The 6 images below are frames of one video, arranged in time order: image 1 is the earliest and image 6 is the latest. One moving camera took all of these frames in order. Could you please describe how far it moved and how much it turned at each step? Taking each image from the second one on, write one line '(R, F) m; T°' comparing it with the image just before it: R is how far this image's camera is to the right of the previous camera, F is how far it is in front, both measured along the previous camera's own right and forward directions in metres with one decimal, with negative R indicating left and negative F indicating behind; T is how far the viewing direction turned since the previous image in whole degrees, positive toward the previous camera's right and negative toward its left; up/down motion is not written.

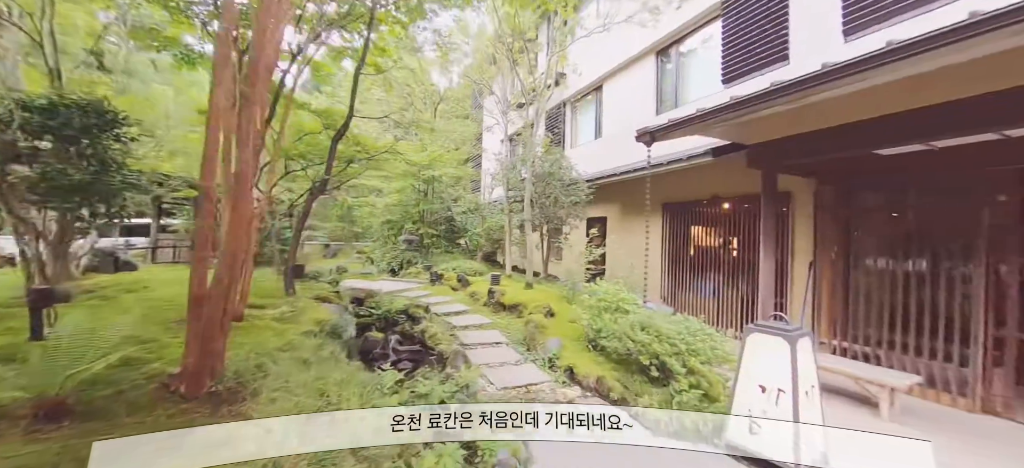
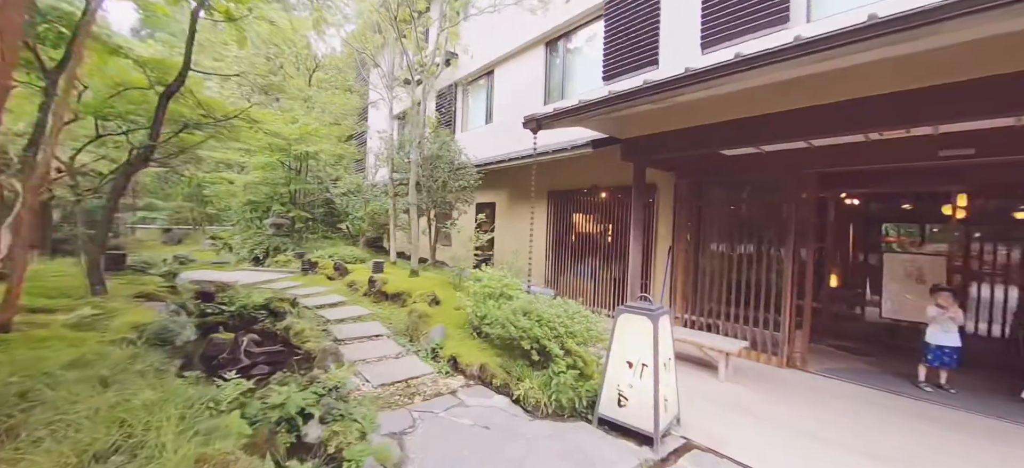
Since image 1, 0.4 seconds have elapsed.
(+0.1, +0.2) m; +15°
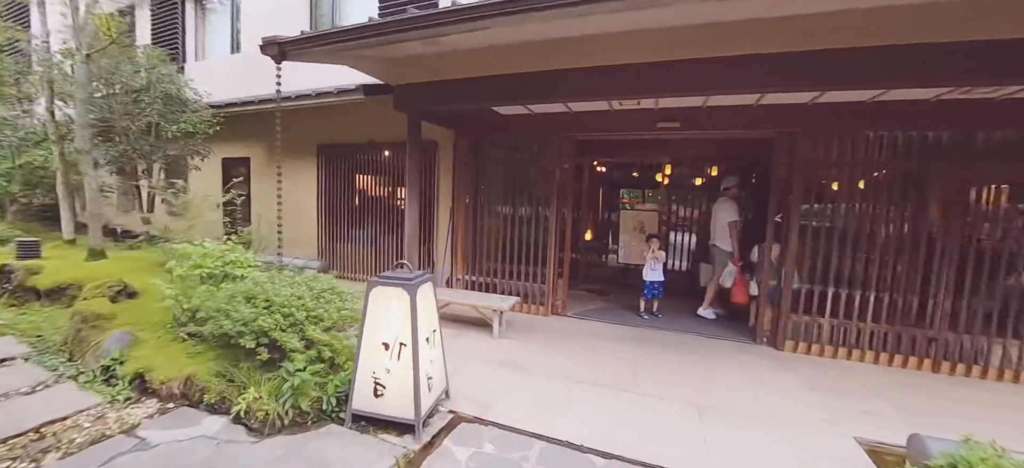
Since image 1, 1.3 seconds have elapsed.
(+0.4, +0.5) m; +28°
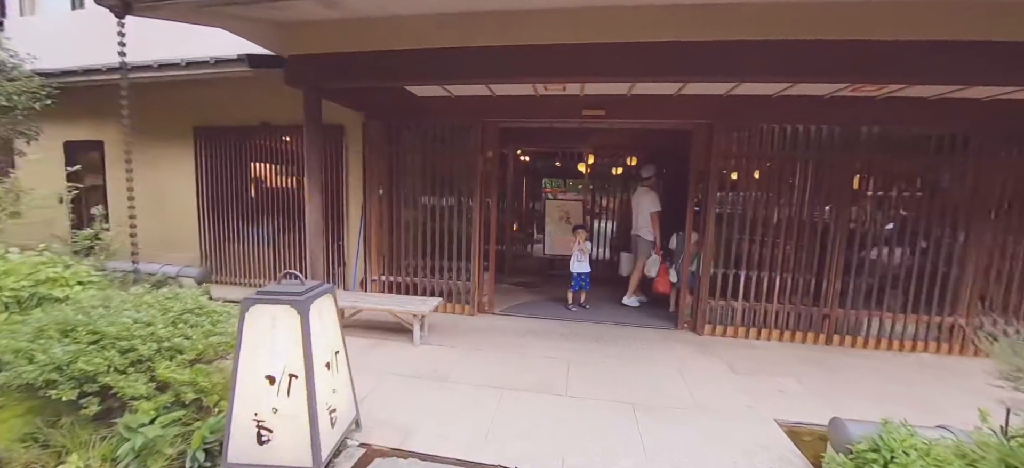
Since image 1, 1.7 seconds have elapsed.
(0.0, +0.3) m; +11°
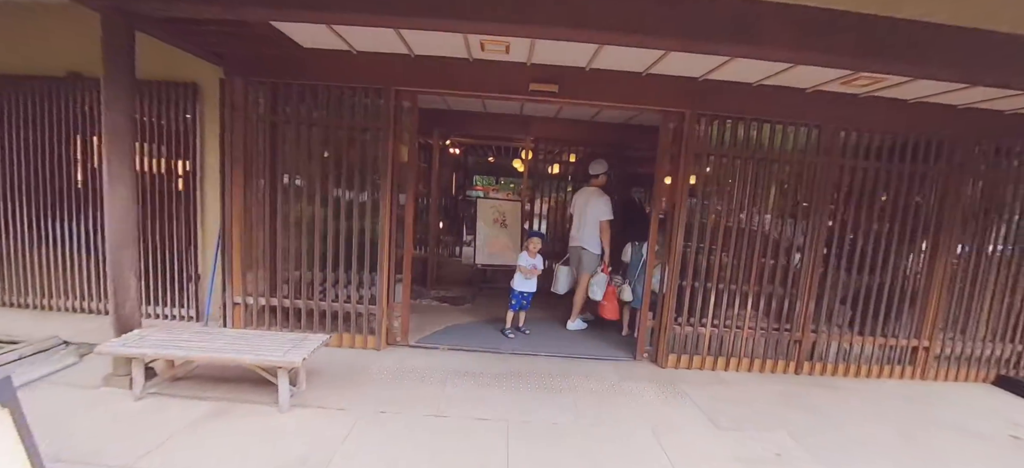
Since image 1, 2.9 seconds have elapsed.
(+0.1, +1.0) m; +10°
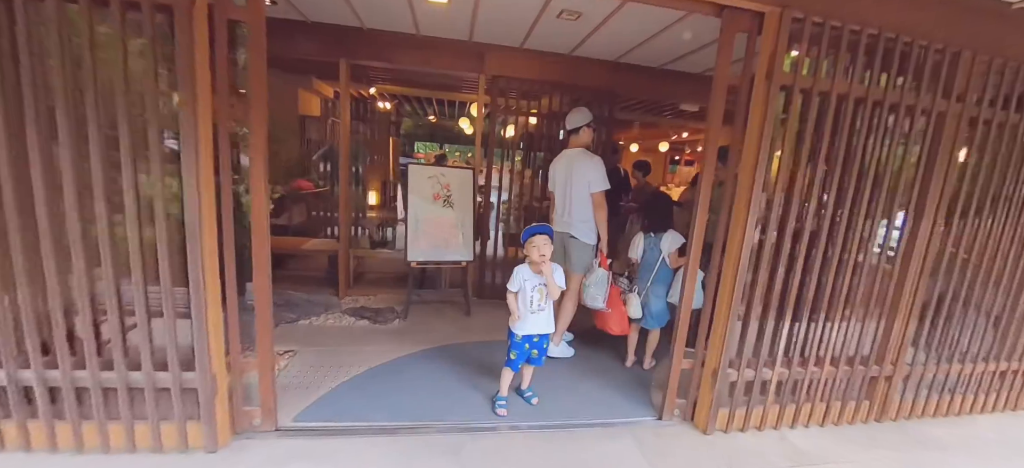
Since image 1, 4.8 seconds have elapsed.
(0.0, +1.5) m; +8°
